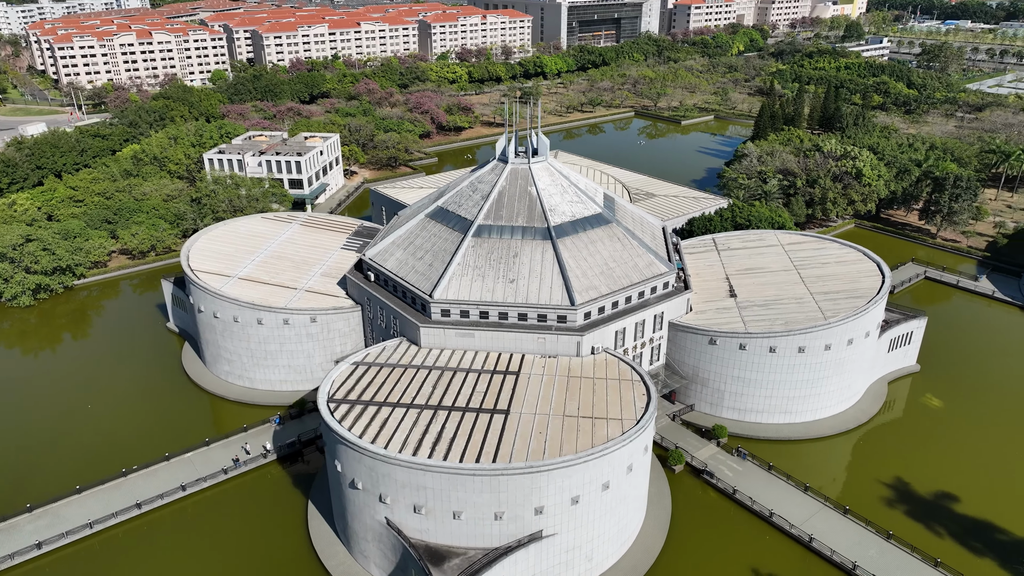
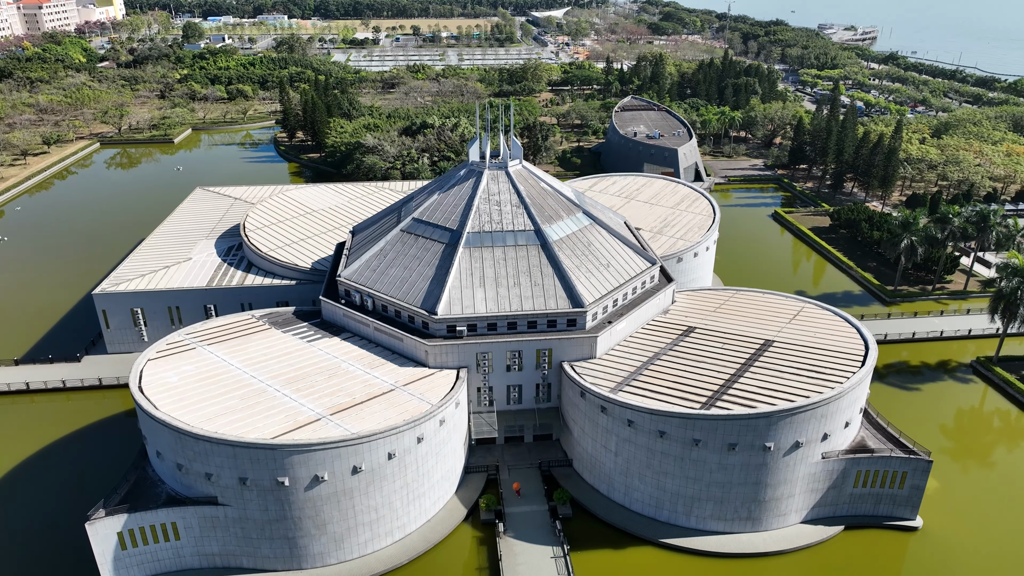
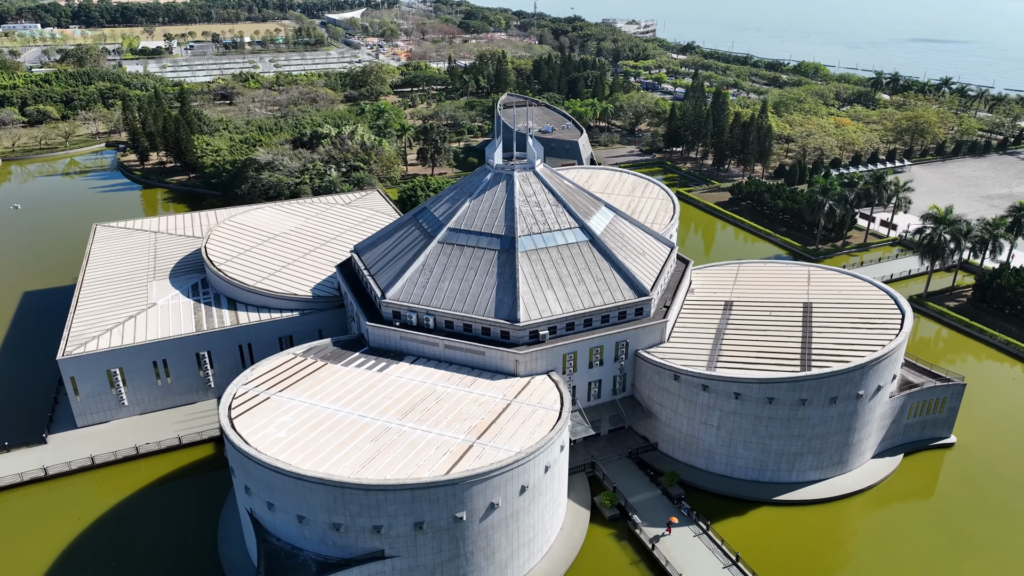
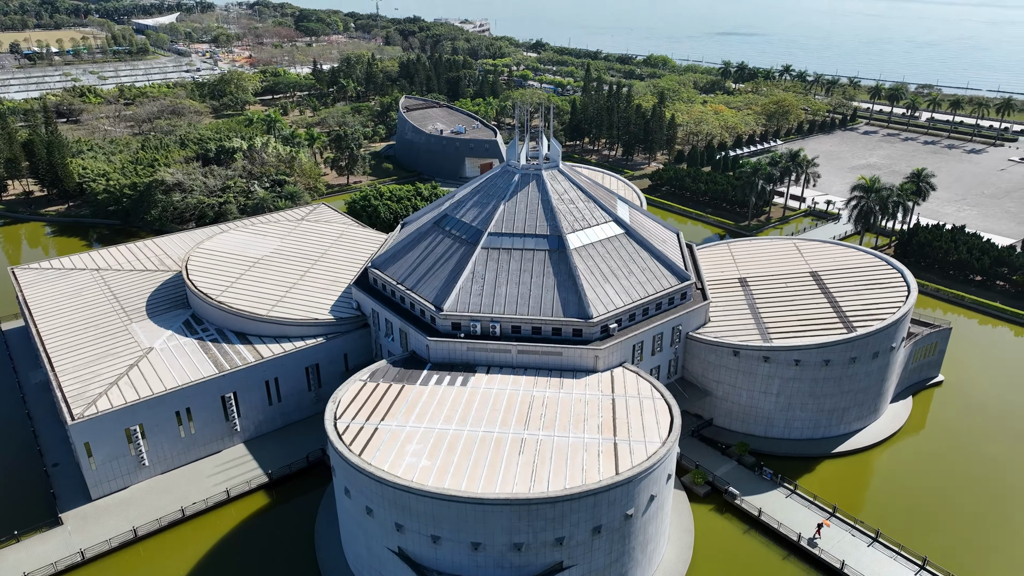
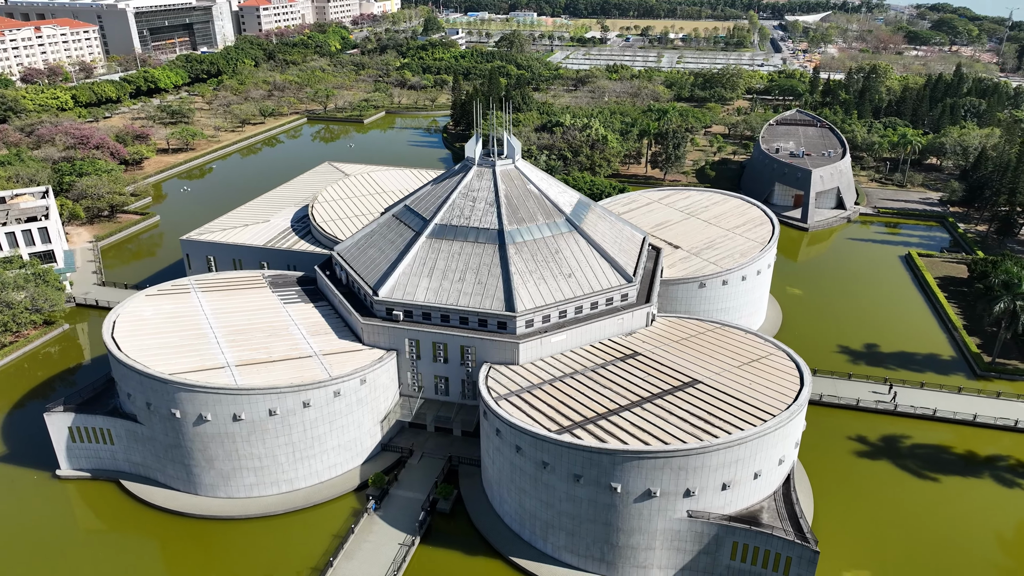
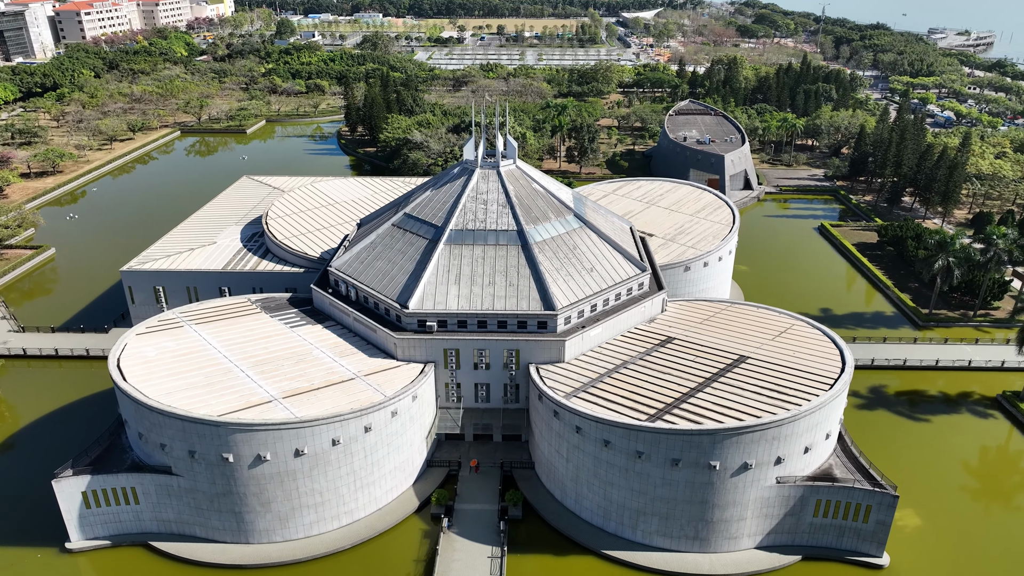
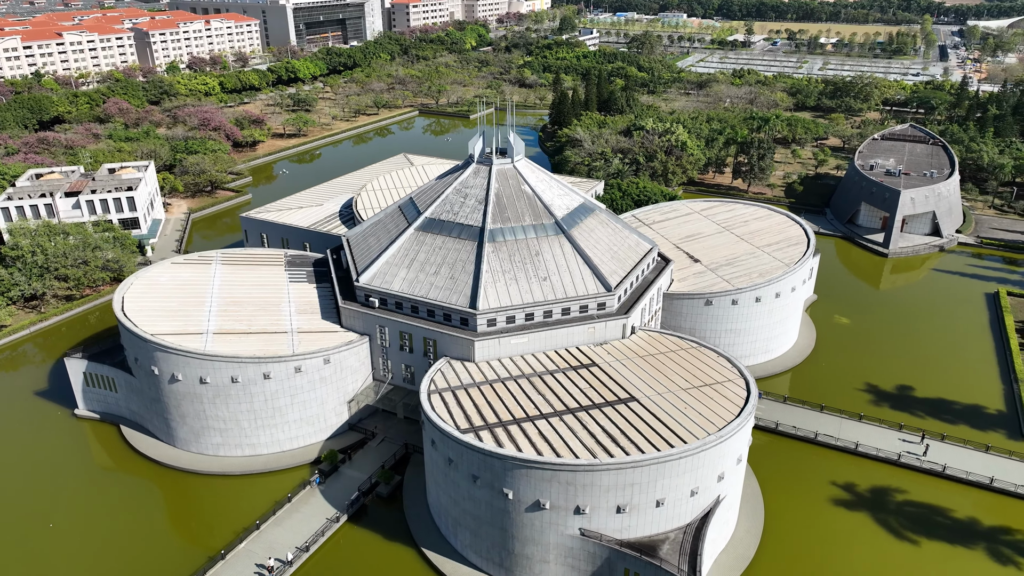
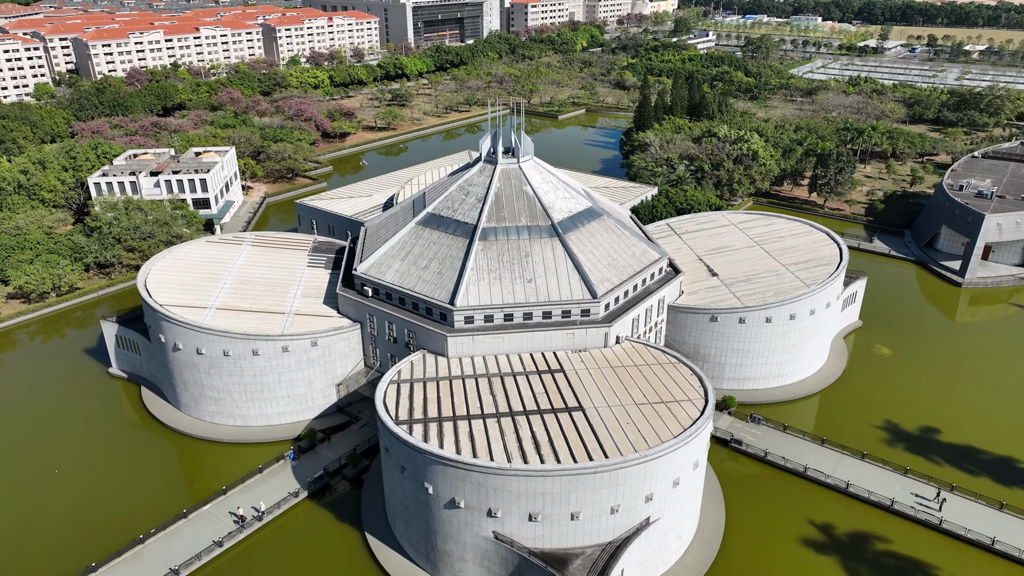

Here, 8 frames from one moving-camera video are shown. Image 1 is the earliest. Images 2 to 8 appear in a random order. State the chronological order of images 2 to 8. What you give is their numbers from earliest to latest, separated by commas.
8, 7, 5, 6, 2, 3, 4
